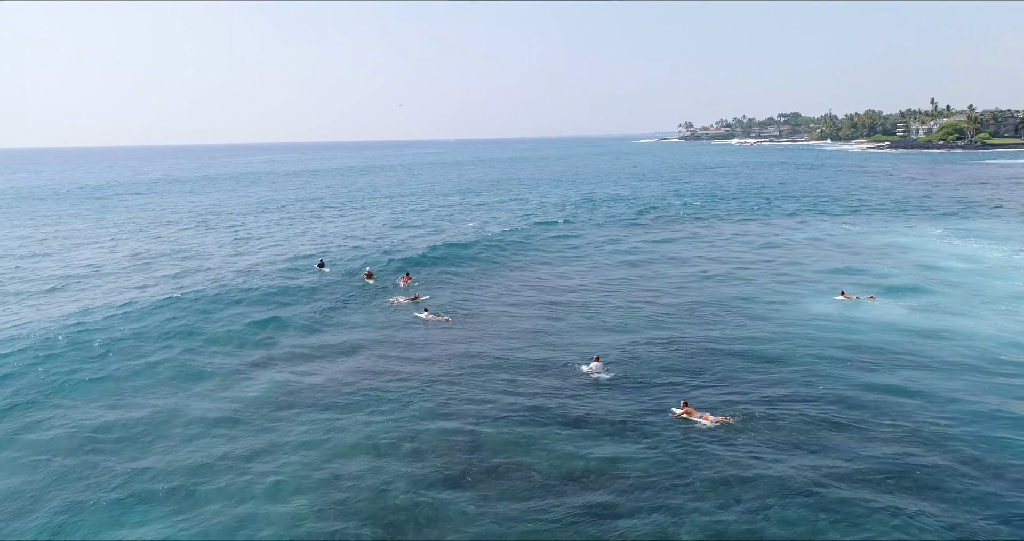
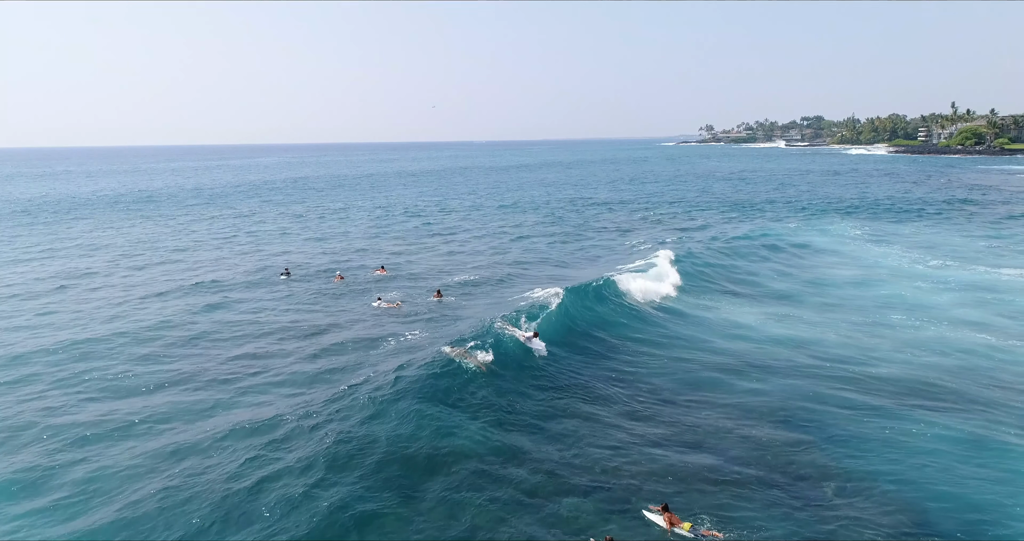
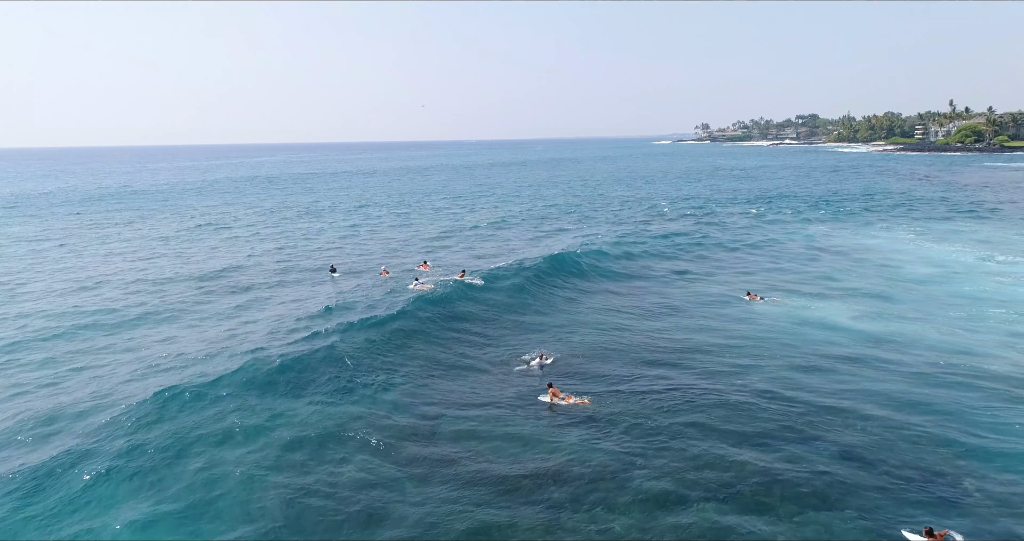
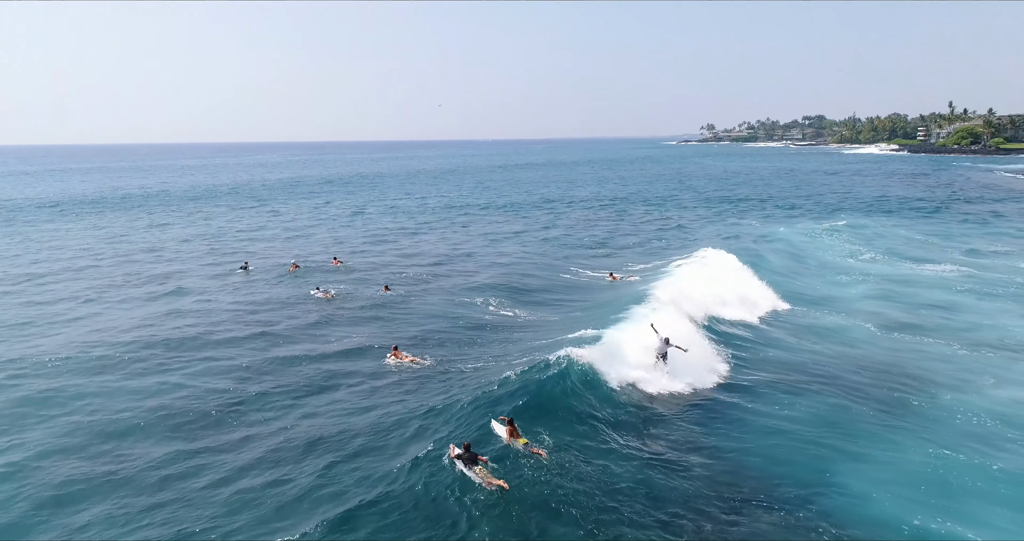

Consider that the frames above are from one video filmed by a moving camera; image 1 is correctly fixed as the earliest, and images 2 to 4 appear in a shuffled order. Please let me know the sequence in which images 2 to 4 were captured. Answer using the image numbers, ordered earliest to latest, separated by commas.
3, 2, 4
